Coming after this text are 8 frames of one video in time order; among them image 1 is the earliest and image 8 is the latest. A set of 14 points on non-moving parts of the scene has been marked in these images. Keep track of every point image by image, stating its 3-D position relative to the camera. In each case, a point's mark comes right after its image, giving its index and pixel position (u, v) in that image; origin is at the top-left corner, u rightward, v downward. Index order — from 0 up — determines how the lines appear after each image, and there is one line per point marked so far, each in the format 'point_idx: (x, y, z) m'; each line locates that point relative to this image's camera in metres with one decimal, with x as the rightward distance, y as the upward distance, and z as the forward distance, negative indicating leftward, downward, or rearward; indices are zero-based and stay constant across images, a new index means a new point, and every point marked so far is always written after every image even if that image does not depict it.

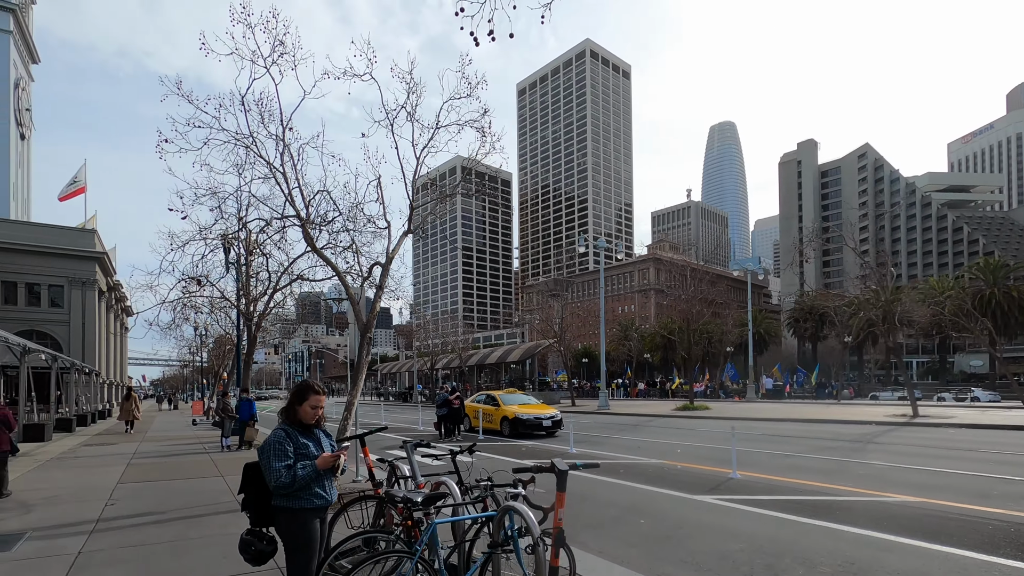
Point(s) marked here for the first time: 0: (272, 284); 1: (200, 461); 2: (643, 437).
0: (-7.2, +0.1, +16.5) m
1: (-7.1, -4.0, +12.3) m
2: (+4.0, -4.6, +16.6) m
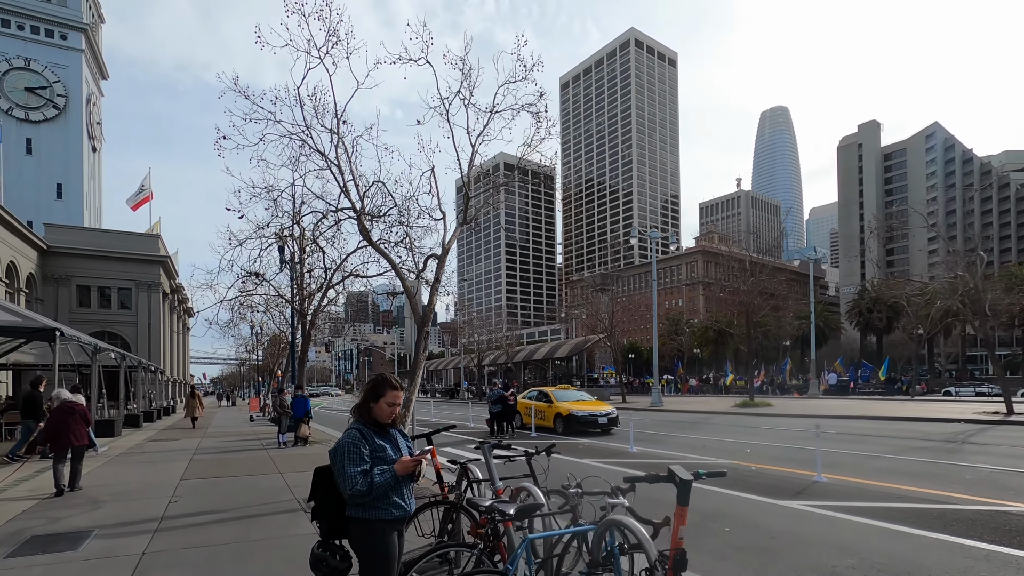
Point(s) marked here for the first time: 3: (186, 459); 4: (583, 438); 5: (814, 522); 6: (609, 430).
0: (-5.6, +0.2, +16.6) m
1: (-5.8, -3.9, +12.4) m
2: (+5.6, -4.3, +15.8) m
3: (-7.6, -4.0, +12.6) m
4: (+2.1, -4.5, +16.3) m
5: (+3.5, -2.7, +6.2) m
6: (+3.0, -4.5, +17.2) m
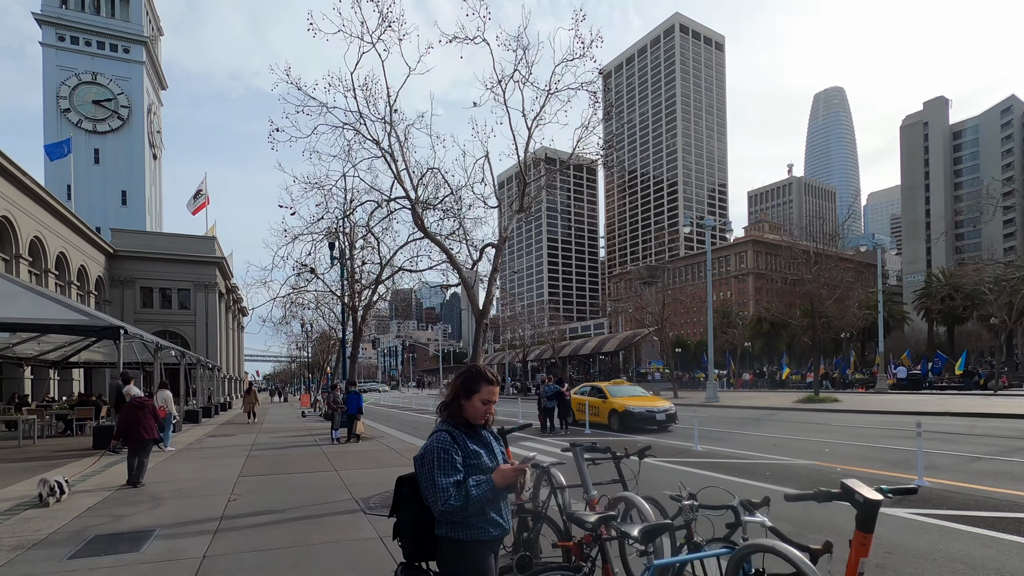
0: (-4.1, +0.3, +16.4) m
1: (-4.5, -3.8, +12.3) m
2: (+7.2, -4.0, +14.8) m
3: (-6.3, -3.9, +12.7) m
4: (+3.7, -4.2, +15.6) m
5: (+4.2, -2.5, +5.5) m
6: (+4.7, -4.2, +16.5) m
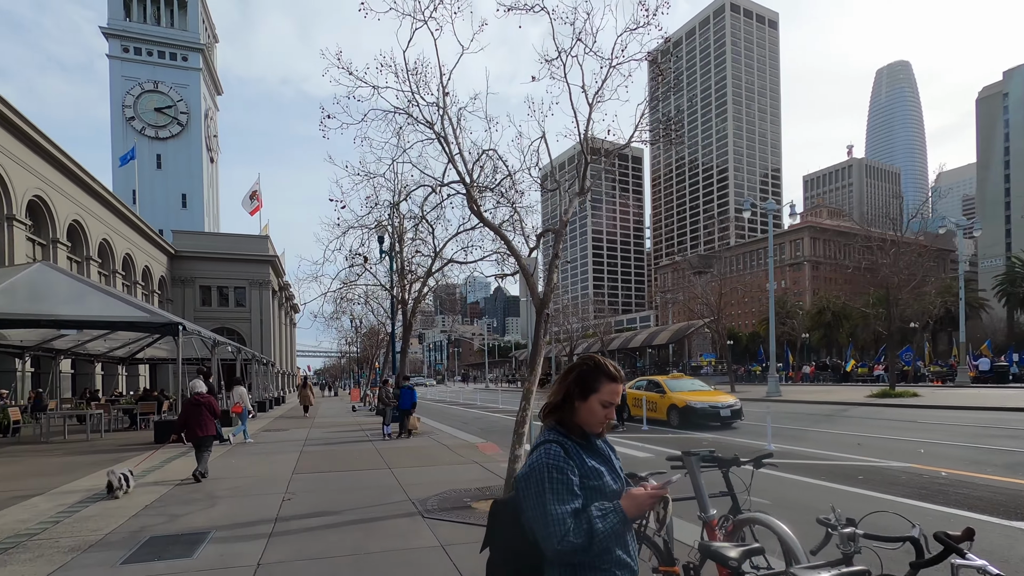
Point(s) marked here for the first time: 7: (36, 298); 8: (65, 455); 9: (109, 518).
0: (-2.6, +0.6, +16.1) m
1: (-3.2, -3.6, +12.1) m
2: (+8.6, -3.6, +13.7) m
3: (-5.0, -3.8, +12.6) m
4: (+5.2, -3.9, +14.8) m
5: (+4.9, -2.3, +4.6) m
6: (+6.3, -3.9, +15.5) m
7: (-13.3, -0.3, +15.2) m
8: (-9.9, -3.7, +12.0) m
9: (-4.7, -2.7, +6.4) m
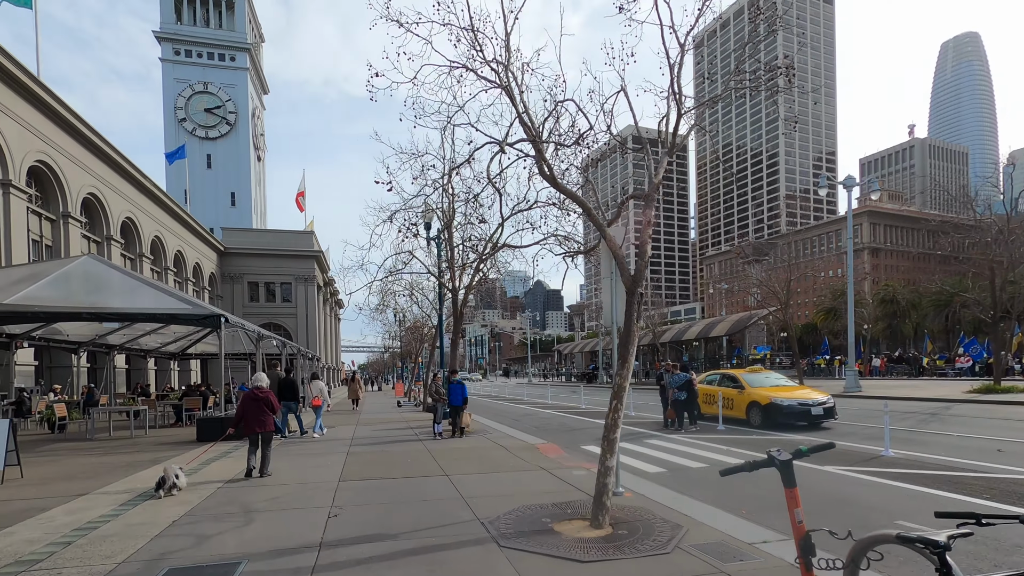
0: (-1.0, +0.9, +14.9) m
1: (-1.9, -3.3, +11.0) m
2: (+10.0, -3.1, +11.7) m
3: (-3.6, -3.5, +11.7) m
4: (+6.7, -3.5, +13.1) m
5: (+5.7, -2.0, +2.9) m
6: (+7.8, -3.4, +13.7) m
7: (-11.8, 0.0, +14.8) m
8: (-8.5, -3.5, +11.3) m
9: (-3.8, -2.5, +5.4) m
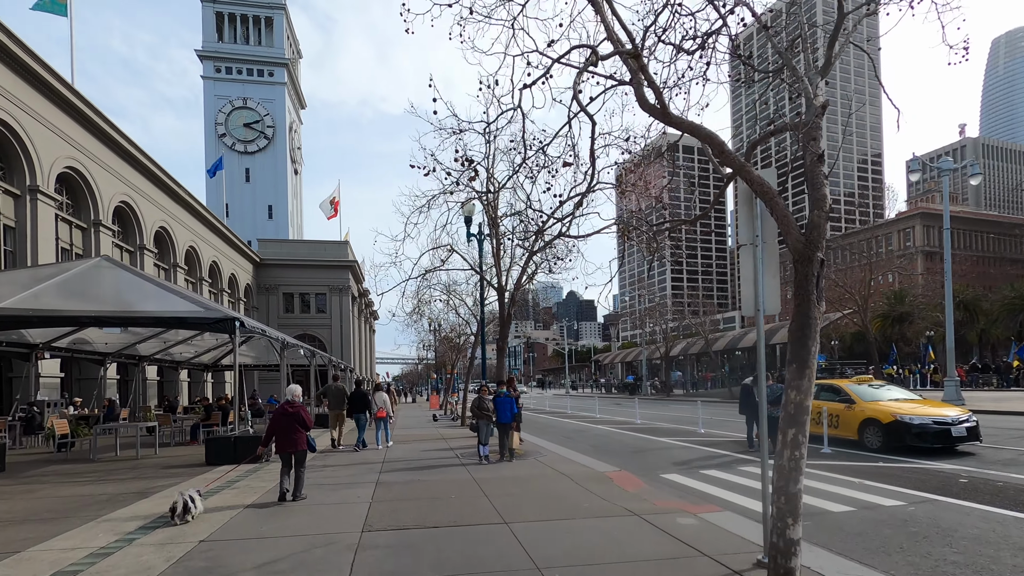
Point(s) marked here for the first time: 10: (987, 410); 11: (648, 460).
0: (+0.3, +1.0, +12.9) m
1: (-0.8, -3.2, +8.9) m
2: (+11.1, -2.9, +8.9) m
3: (-2.4, -3.4, +9.6) m
4: (+7.9, -3.3, +10.4) m
5: (+6.3, -1.6, +0.4) m
6: (+9.1, -3.2, +11.0) m
7: (-10.4, -0.1, +13.3) m
8: (-7.4, -3.4, +9.6) m
9: (-3.0, -2.2, +3.4) m
10: (+15.8, -4.1, +18.1) m
11: (+2.9, -3.7, +11.6) m
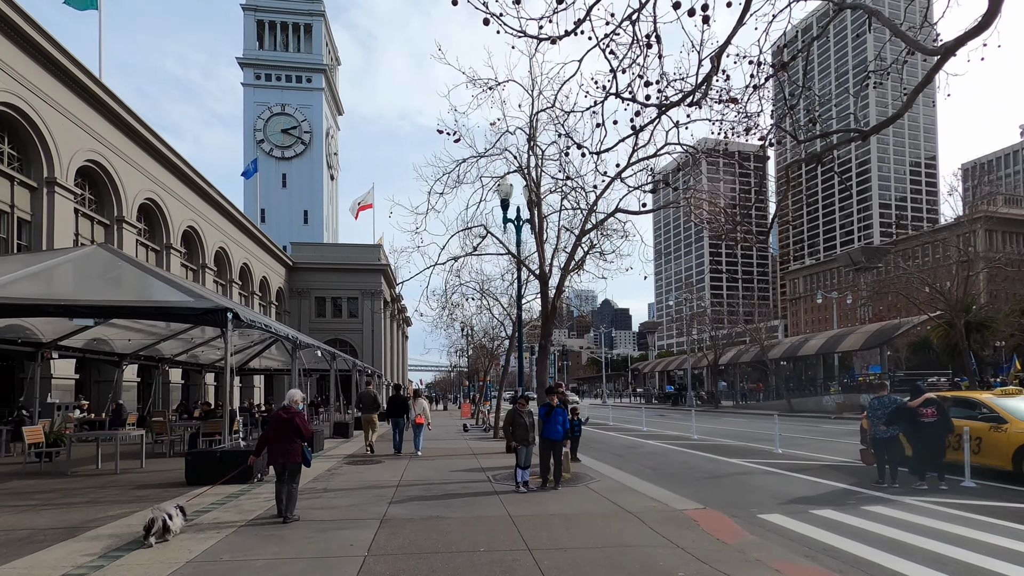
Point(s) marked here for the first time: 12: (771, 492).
0: (+1.2, +1.2, +10.6) m
1: (-0.2, -2.9, +6.7) m
2: (+11.7, -2.6, +5.9) m
3: (-1.8, -3.1, +7.5) m
4: (+8.6, -3.0, +7.6) m
5: (+6.3, -1.1, -2.3) m
6: (+9.8, -3.0, +8.2) m
7: (-9.5, +0.2, +11.7) m
8: (-6.7, -3.1, +7.8) m
9: (-2.7, -1.8, +1.3) m
10: (+16.9, -3.9, +14.7) m
11: (+3.7, -3.4, +9.1) m
12: (+4.3, -3.4, +9.0) m
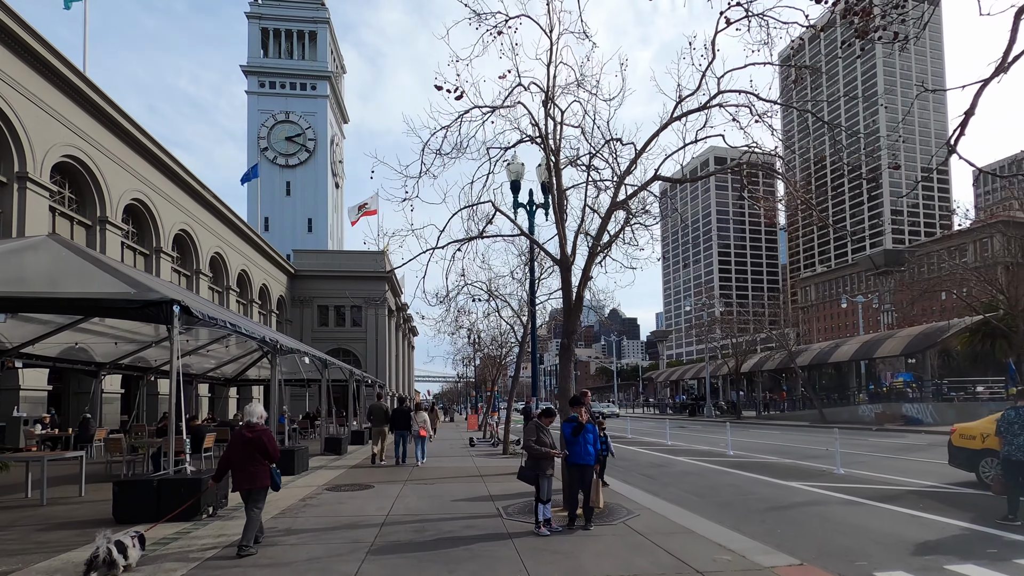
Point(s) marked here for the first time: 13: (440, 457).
0: (+1.4, +1.5, +8.6) m
1: (0.0, -2.6, +4.6) m
2: (+11.9, -2.2, +3.7) m
3: (-1.6, -2.8, +5.4) m
4: (+8.8, -2.7, +5.5) m
5: (+6.4, -0.6, -4.4) m
6: (+10.0, -2.6, +6.0) m
7: (-9.3, +0.3, +9.8) m
8: (-6.5, -2.9, +5.8) m
9: (-2.6, -1.5, -0.7) m
10: (+17.3, -3.7, +12.4) m
11: (+4.0, -3.2, +7.0) m
12: (+4.5, -3.1, +6.8) m
13: (-2.5, -5.9, +19.1) m
